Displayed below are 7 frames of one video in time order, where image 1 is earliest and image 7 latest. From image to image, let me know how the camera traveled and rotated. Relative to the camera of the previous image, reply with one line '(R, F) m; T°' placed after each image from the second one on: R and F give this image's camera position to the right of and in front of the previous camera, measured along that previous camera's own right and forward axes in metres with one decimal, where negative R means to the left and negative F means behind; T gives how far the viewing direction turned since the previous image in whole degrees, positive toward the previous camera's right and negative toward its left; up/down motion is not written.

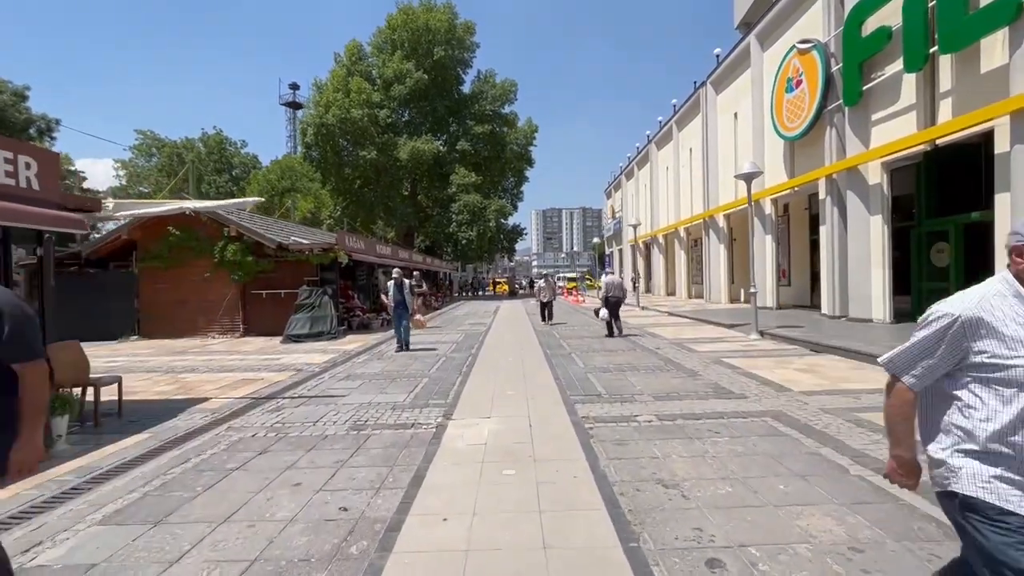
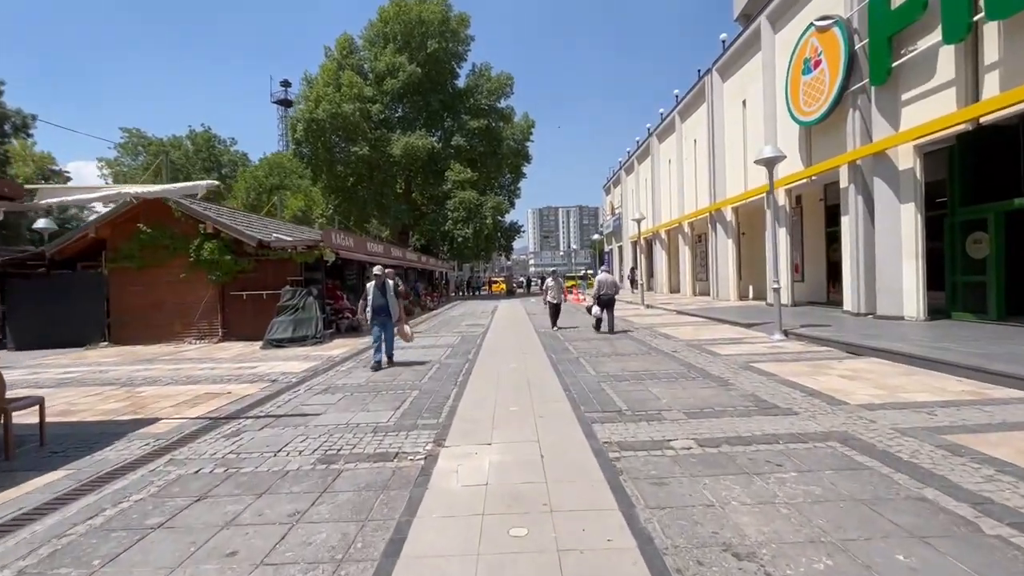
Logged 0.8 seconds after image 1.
(-0.1, +1.2) m; 0°
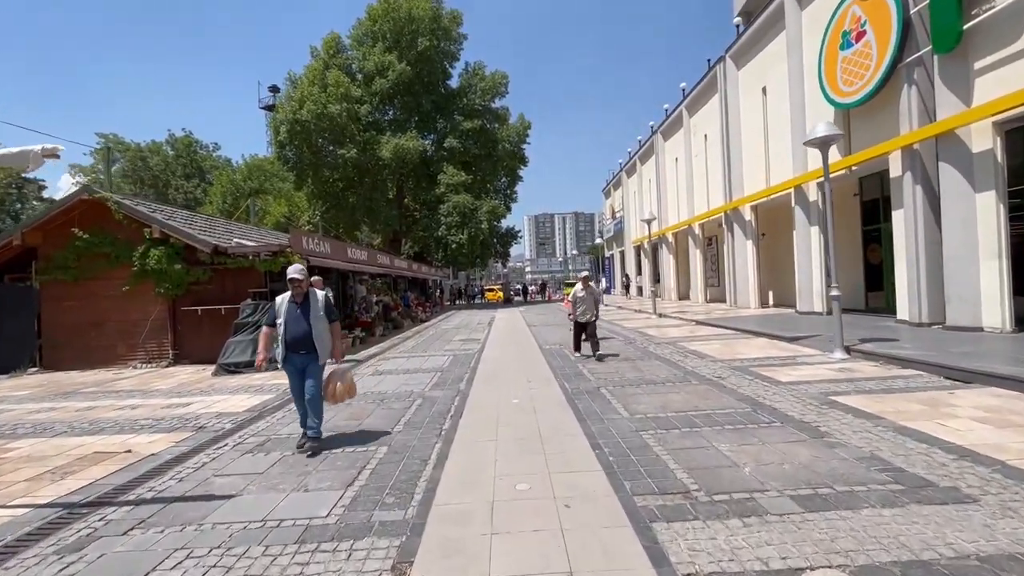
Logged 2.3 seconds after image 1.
(-0.1, +2.3) m; 0°
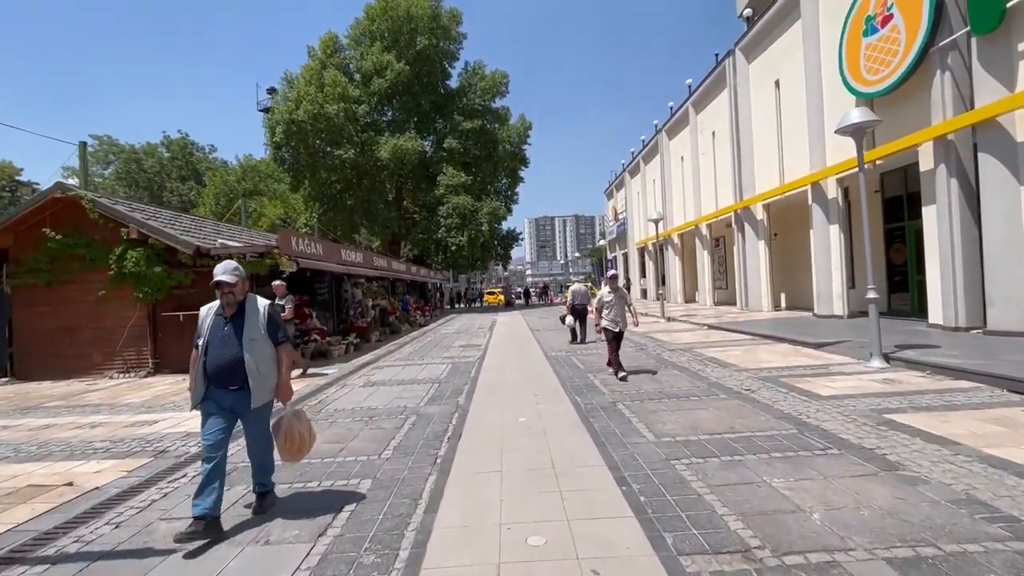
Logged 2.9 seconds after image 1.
(-0.1, +0.9) m; 0°
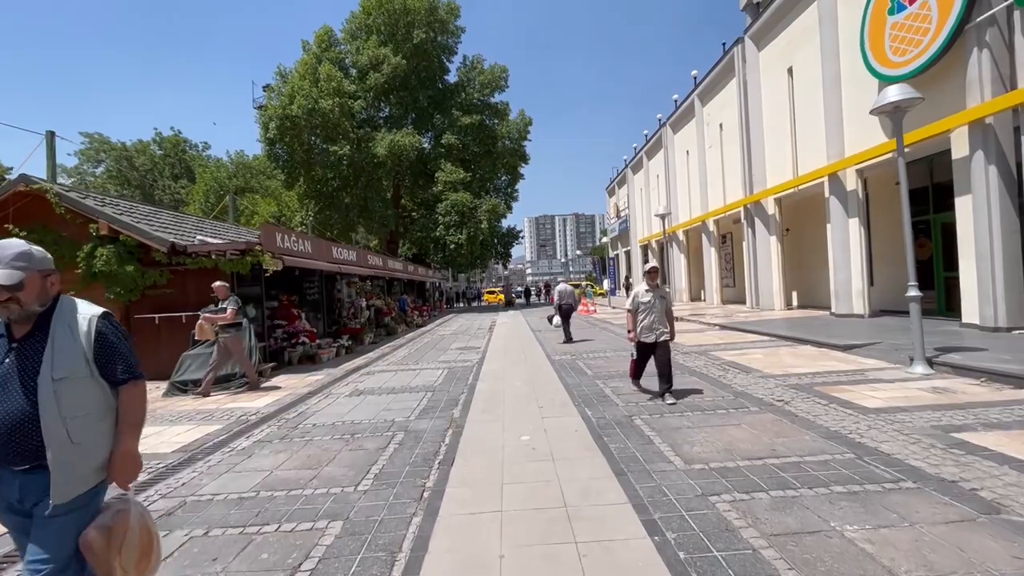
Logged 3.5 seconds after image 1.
(0.0, +1.0) m; 0°
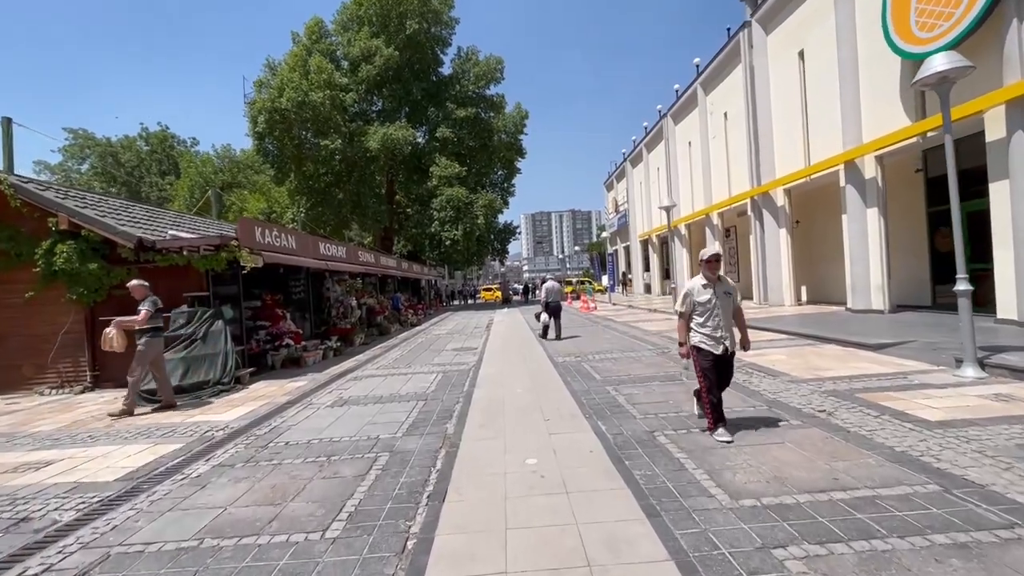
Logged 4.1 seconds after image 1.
(-0.1, +1.0) m; 0°
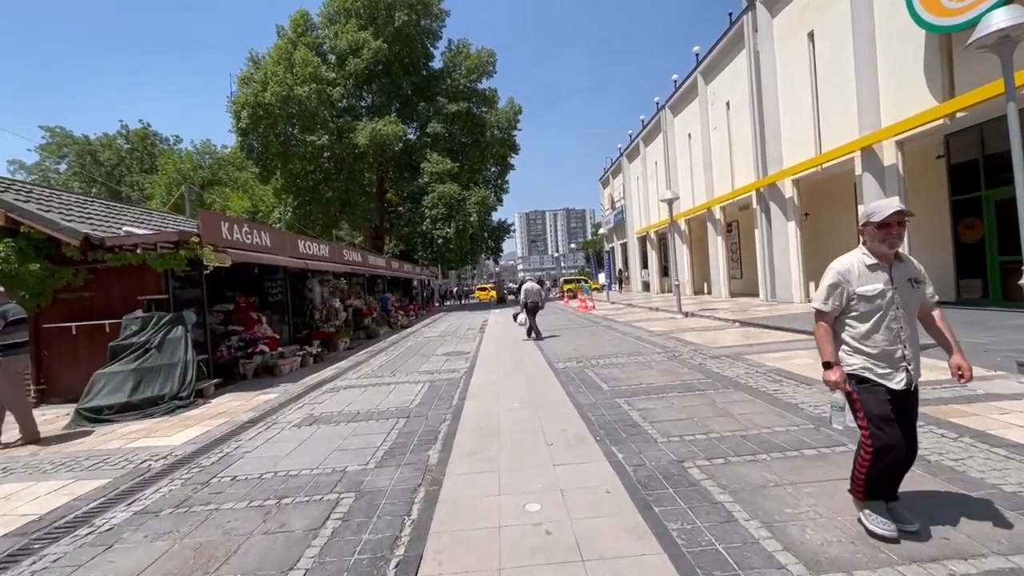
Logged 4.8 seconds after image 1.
(0.0, +1.1) m; +1°
